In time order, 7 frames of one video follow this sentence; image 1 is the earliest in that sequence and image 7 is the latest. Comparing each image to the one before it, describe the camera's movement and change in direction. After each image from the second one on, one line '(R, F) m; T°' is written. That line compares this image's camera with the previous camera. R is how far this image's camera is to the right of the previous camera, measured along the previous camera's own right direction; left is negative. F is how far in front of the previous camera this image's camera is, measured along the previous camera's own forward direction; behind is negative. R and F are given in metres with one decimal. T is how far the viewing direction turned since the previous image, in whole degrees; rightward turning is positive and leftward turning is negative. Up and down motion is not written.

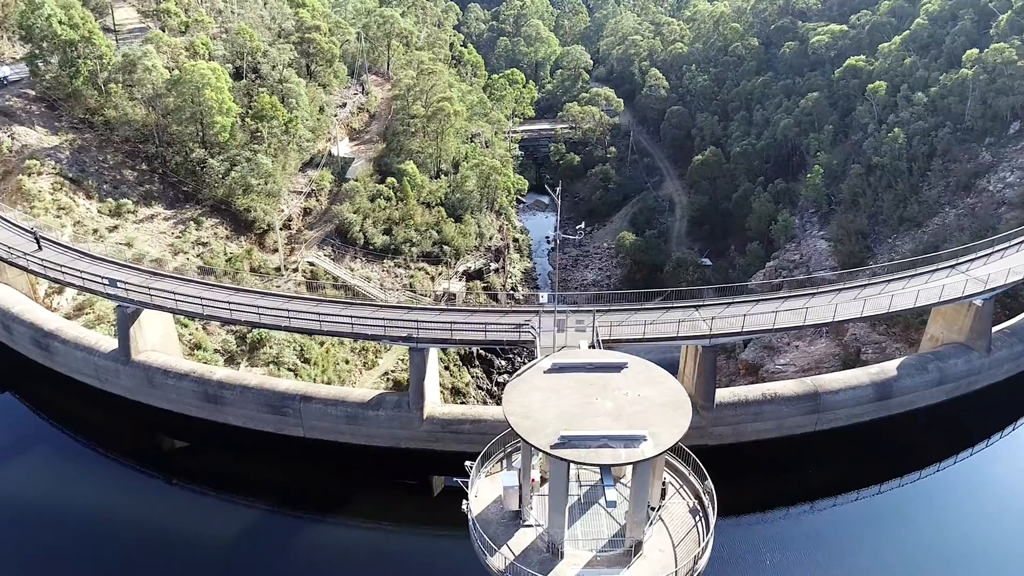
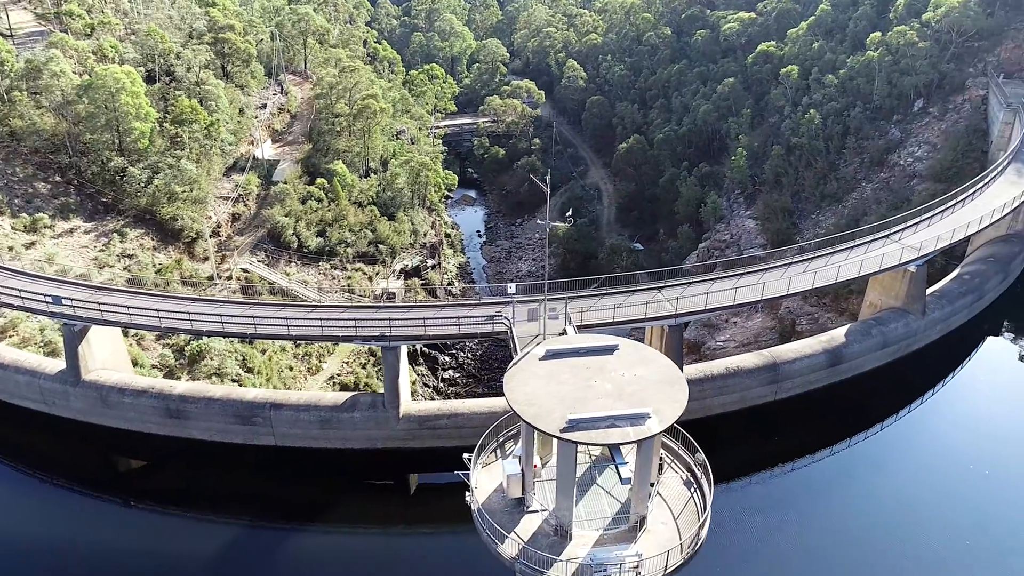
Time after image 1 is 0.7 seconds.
(-1.2, 0.0) m; +6°
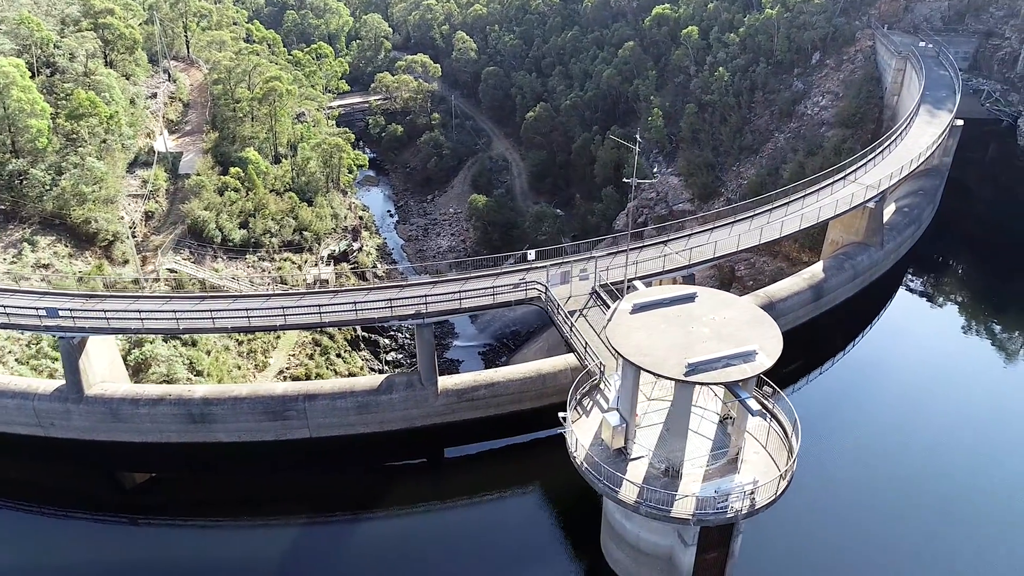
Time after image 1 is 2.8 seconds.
(-3.8, +0.1) m; +9°
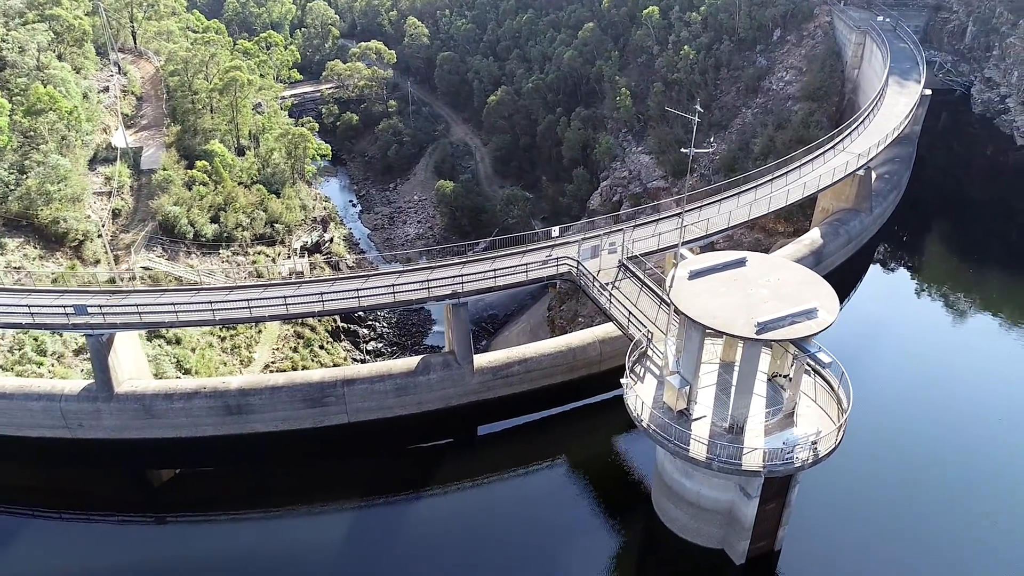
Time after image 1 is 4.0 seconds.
(-2.2, -0.2) m; +4°
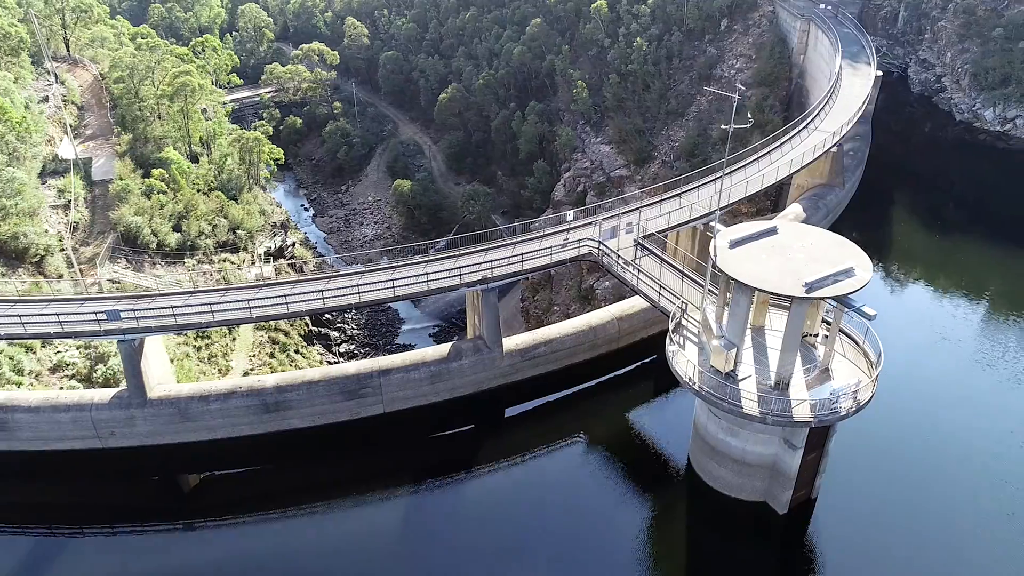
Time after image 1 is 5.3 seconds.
(-2.4, -0.5) m; +5°
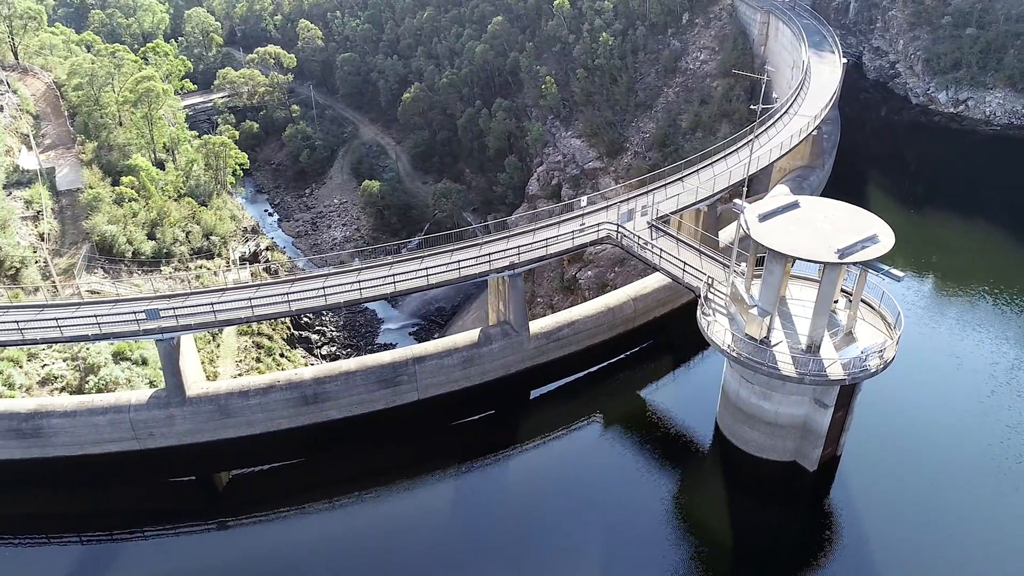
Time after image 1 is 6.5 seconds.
(-2.1, -0.6) m; +4°
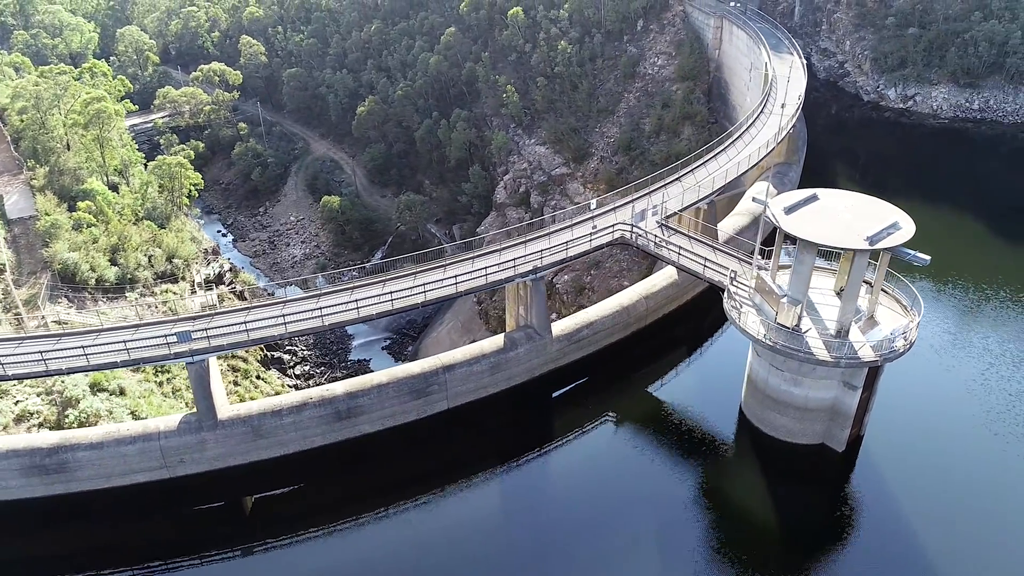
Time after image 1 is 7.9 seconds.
(-2.2, -0.1) m; +4°
